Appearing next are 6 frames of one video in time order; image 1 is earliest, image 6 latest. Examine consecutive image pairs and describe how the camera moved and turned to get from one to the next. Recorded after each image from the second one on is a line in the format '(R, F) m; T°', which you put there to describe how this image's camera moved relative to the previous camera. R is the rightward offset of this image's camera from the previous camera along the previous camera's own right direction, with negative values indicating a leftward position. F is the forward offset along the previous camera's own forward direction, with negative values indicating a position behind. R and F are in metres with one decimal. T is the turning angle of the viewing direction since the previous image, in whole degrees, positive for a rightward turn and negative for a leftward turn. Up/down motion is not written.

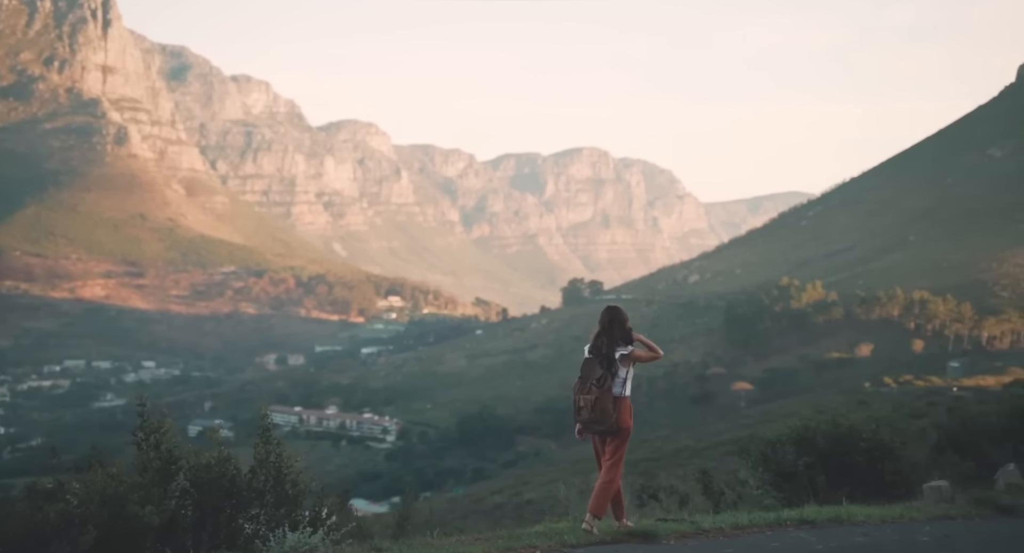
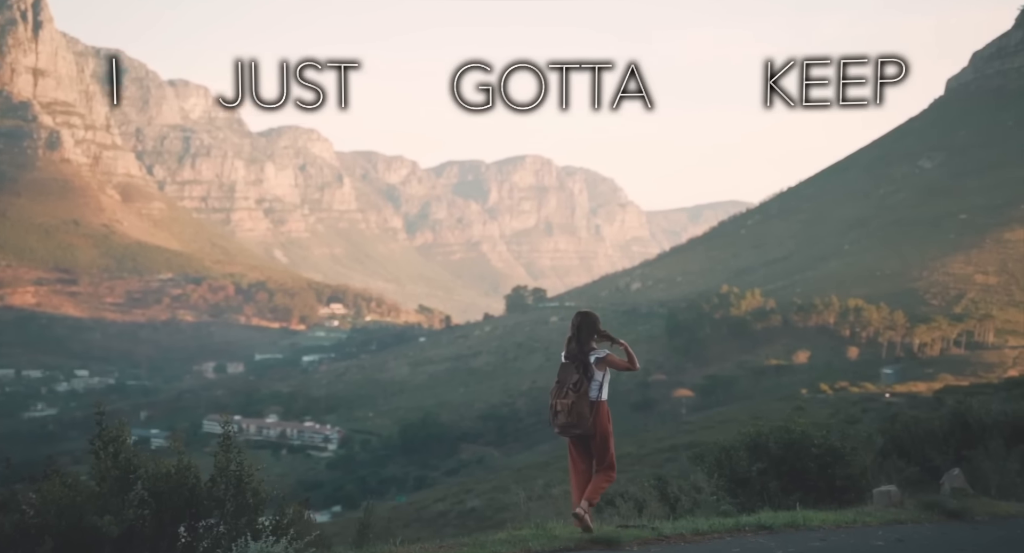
(-0.6, -0.1) m; +3°
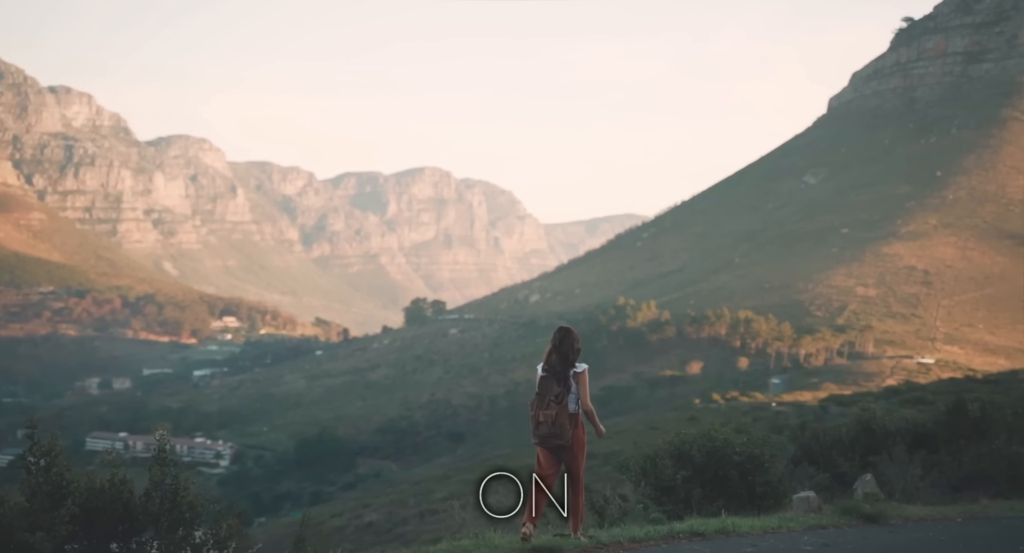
(-1.4, -0.1) m; +6°
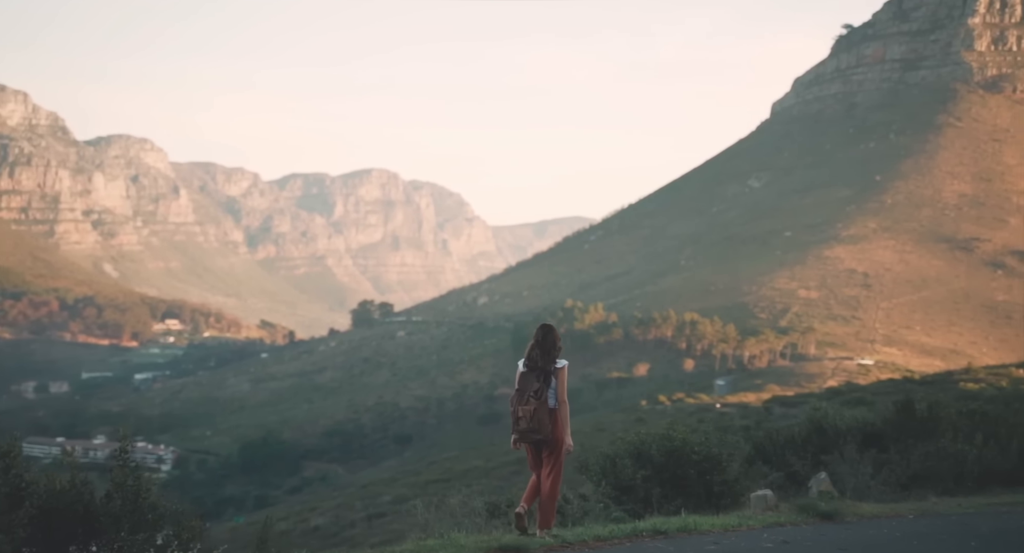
(-0.6, +0.1) m; +3°
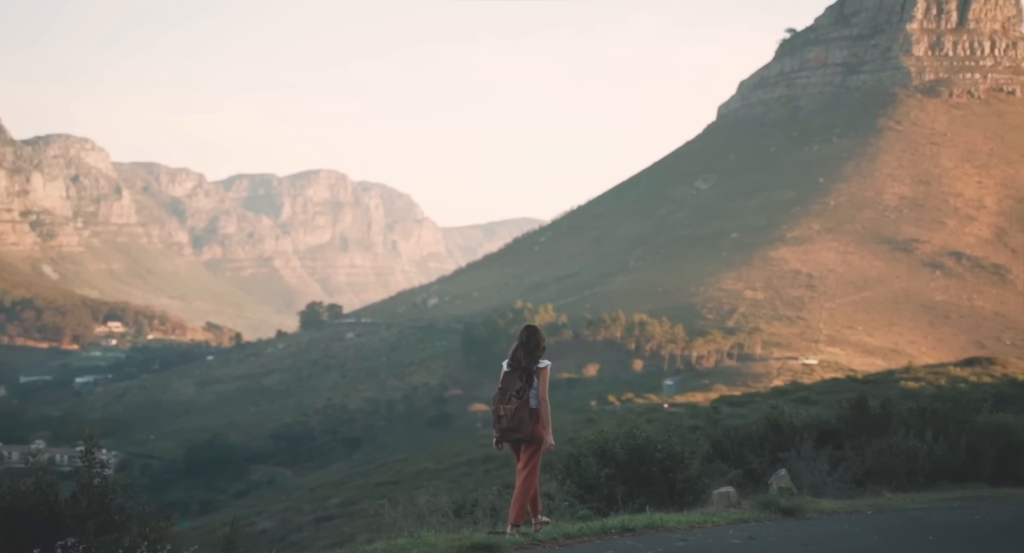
(-0.6, +0.2) m; +3°
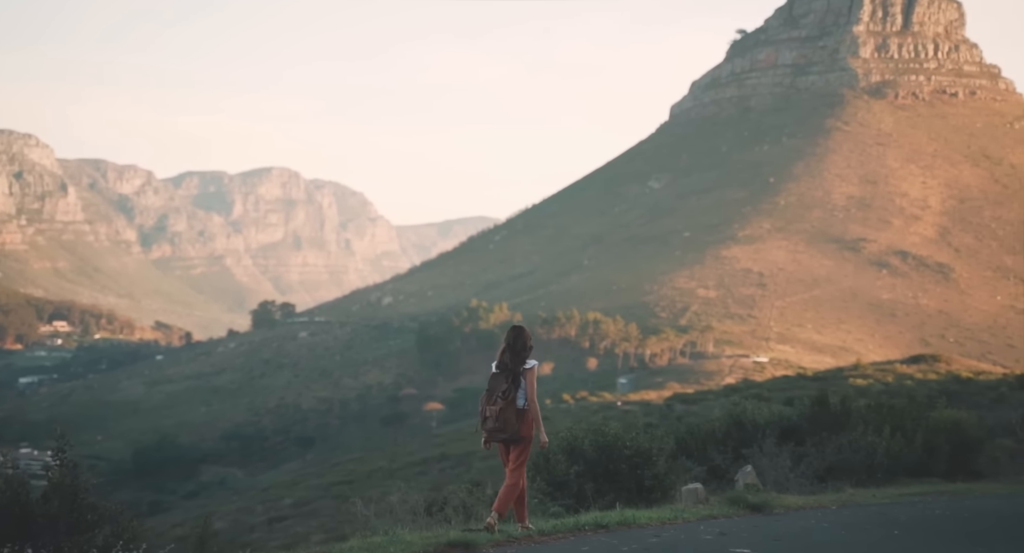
(-0.6, +0.3) m; +3°
